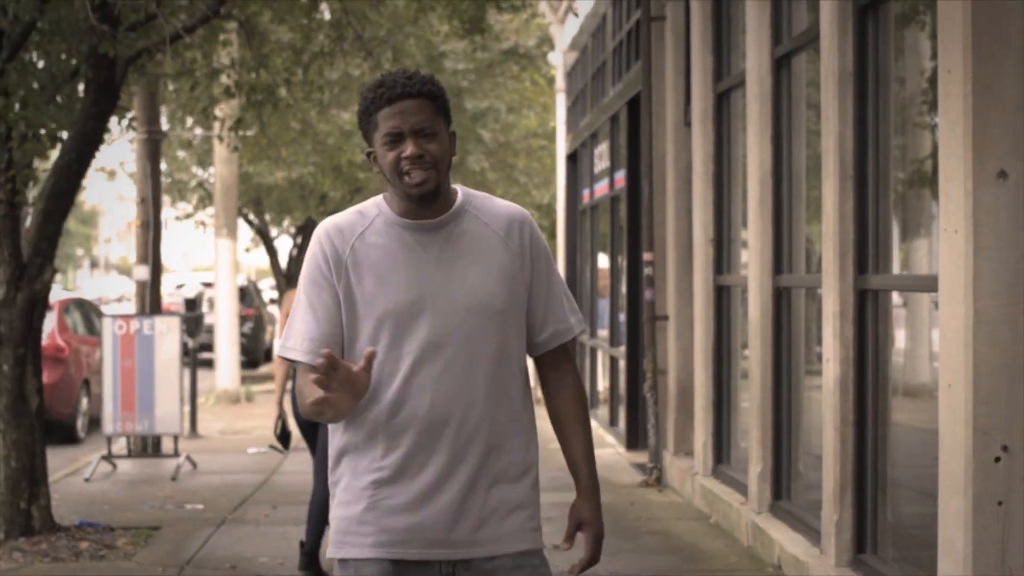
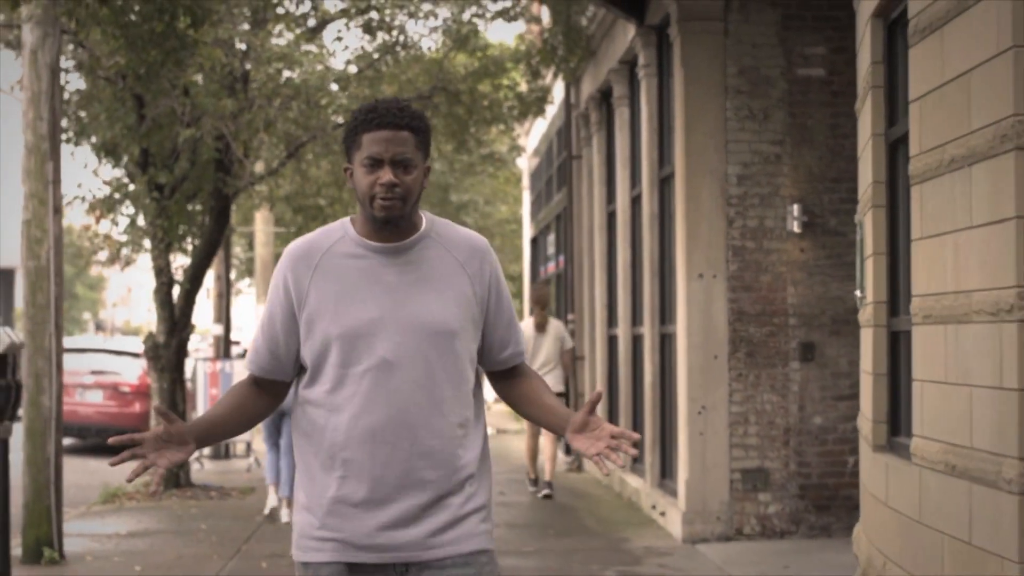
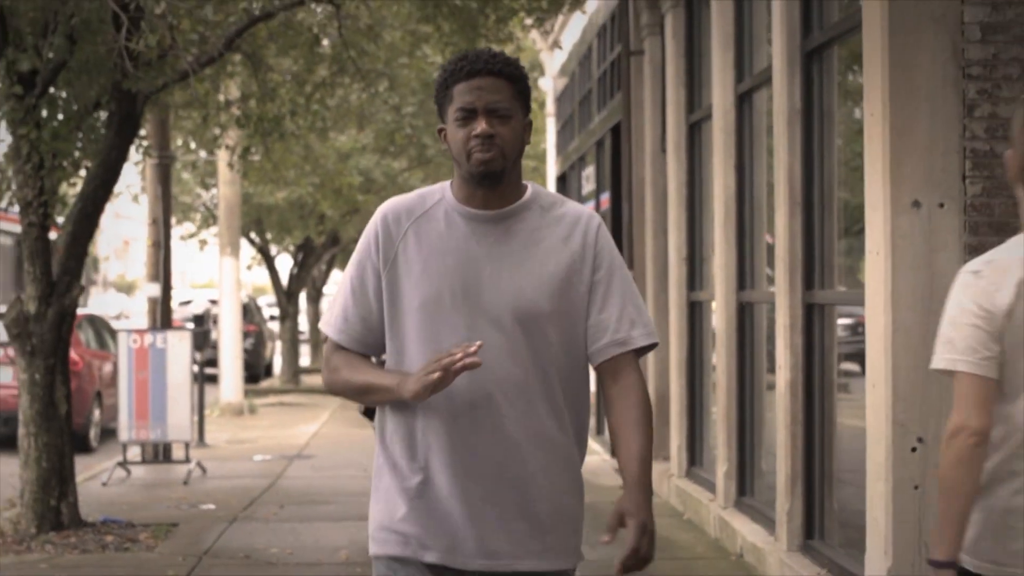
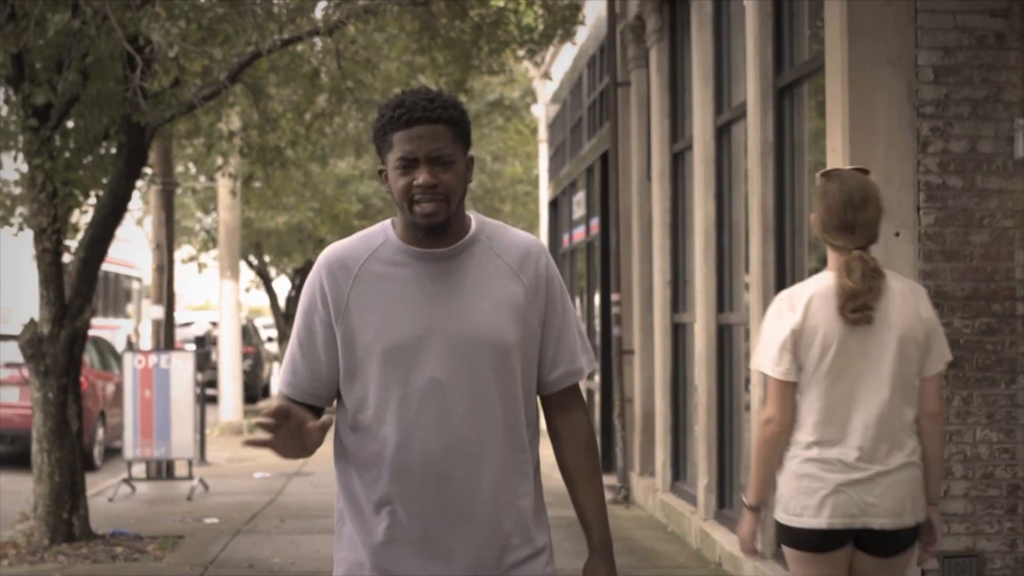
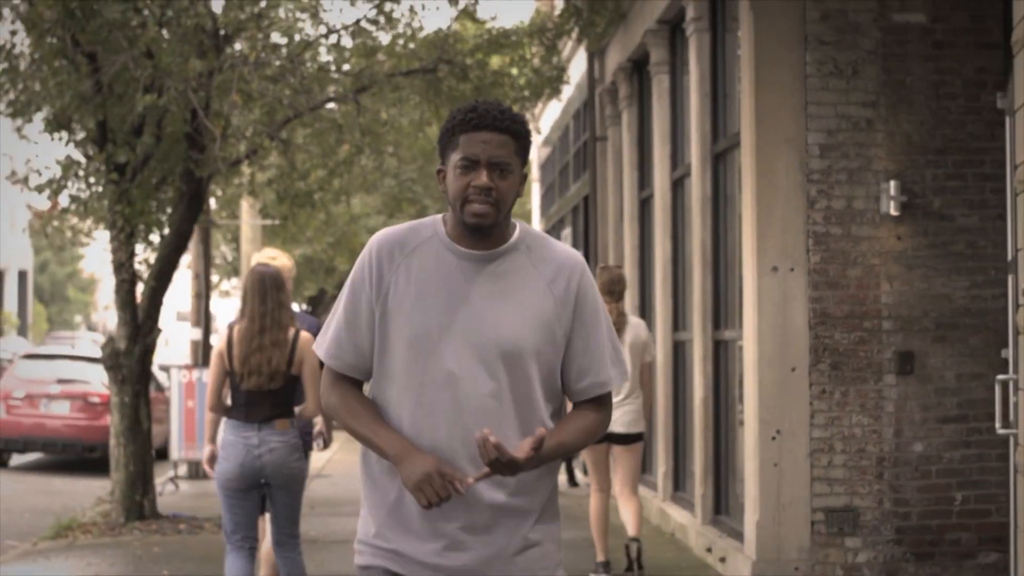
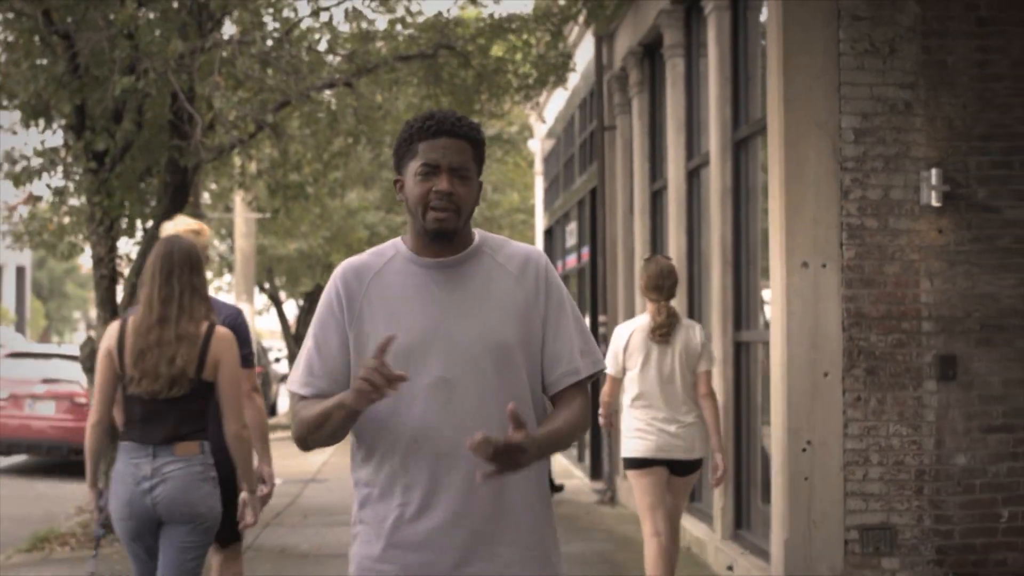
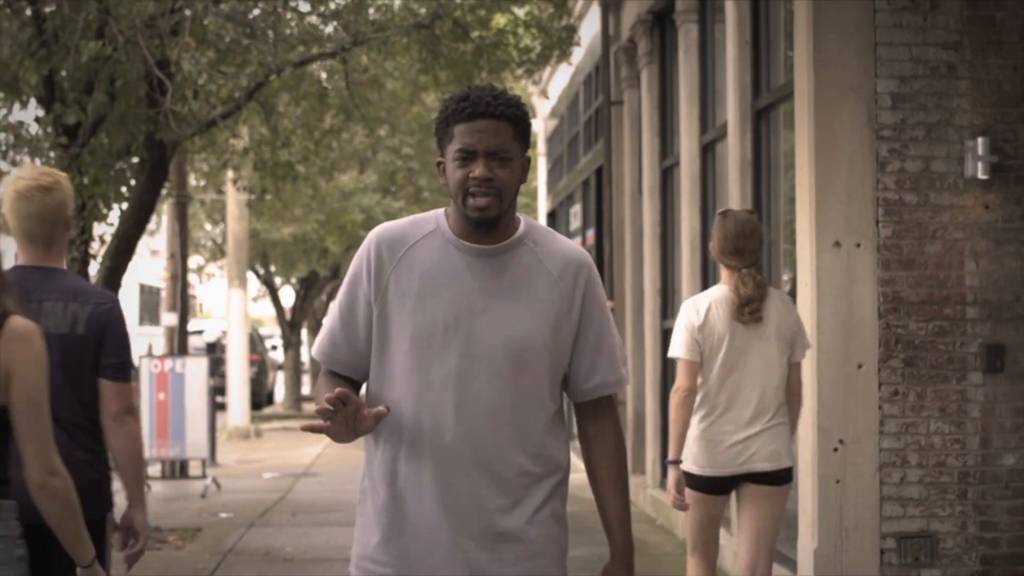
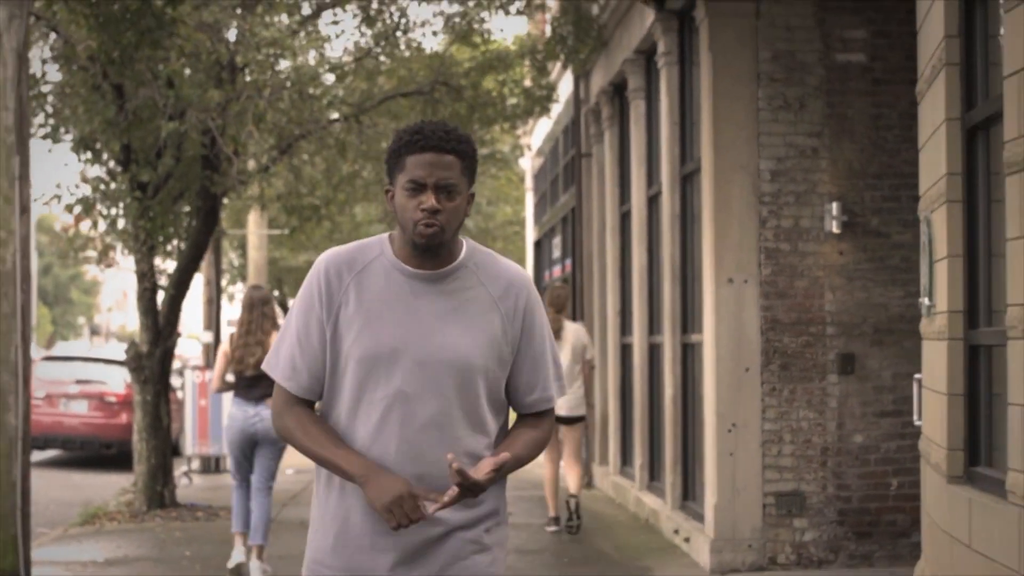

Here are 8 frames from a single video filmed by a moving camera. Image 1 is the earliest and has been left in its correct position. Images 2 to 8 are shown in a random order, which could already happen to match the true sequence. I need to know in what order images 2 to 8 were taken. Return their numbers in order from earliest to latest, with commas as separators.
3, 4, 7, 6, 5, 8, 2
